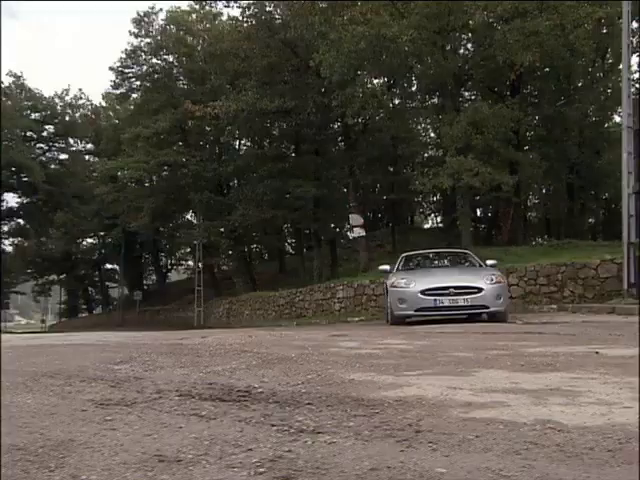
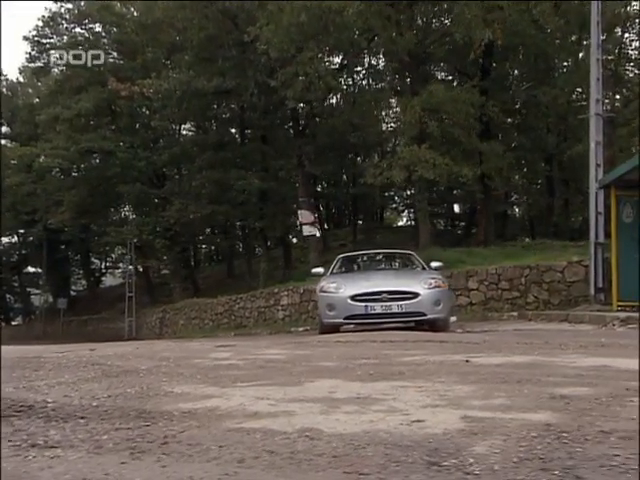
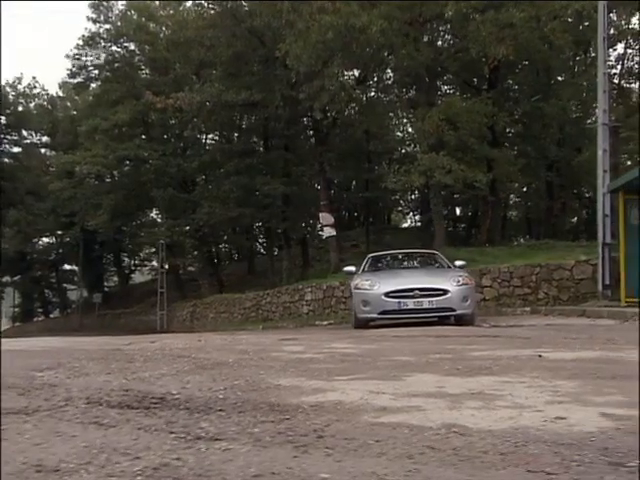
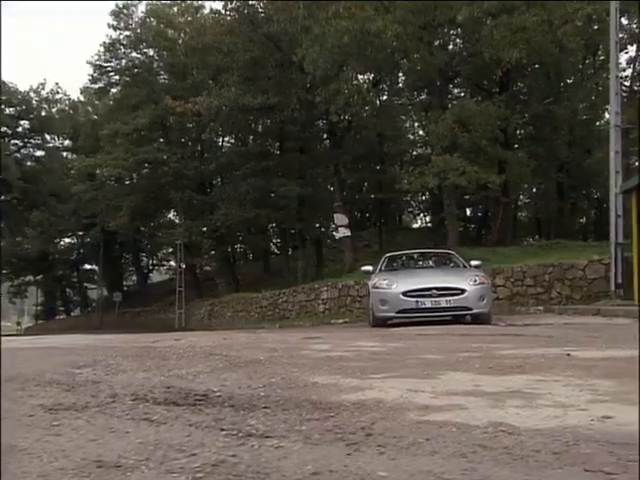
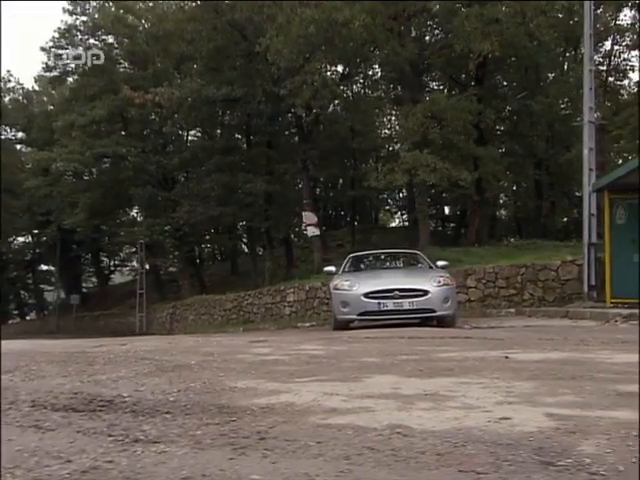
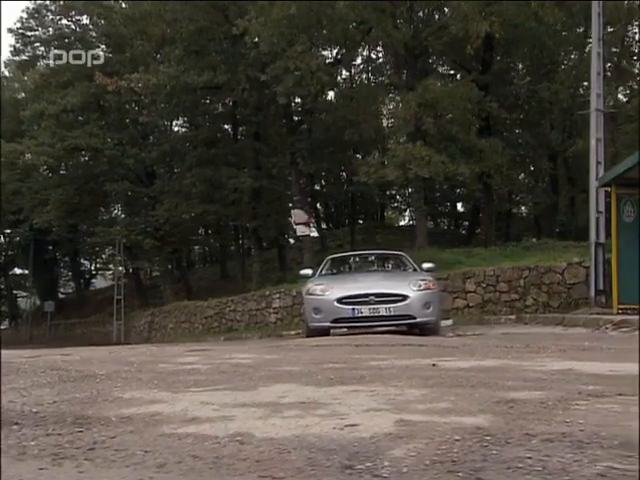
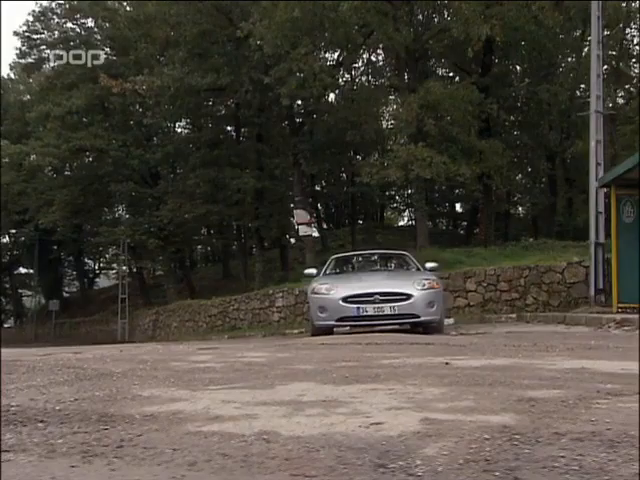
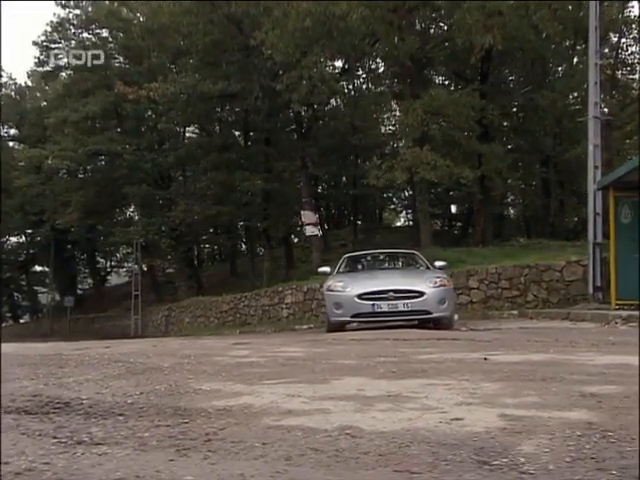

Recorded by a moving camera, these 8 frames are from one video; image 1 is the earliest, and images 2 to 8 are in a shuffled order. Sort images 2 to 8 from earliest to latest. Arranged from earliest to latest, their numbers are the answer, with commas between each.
4, 3, 5, 8, 2, 7, 6
